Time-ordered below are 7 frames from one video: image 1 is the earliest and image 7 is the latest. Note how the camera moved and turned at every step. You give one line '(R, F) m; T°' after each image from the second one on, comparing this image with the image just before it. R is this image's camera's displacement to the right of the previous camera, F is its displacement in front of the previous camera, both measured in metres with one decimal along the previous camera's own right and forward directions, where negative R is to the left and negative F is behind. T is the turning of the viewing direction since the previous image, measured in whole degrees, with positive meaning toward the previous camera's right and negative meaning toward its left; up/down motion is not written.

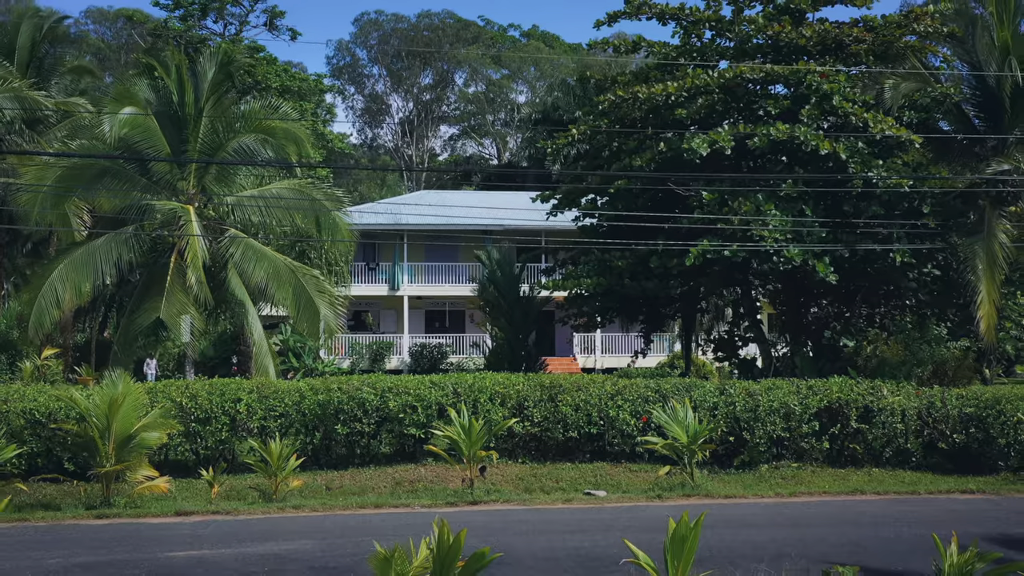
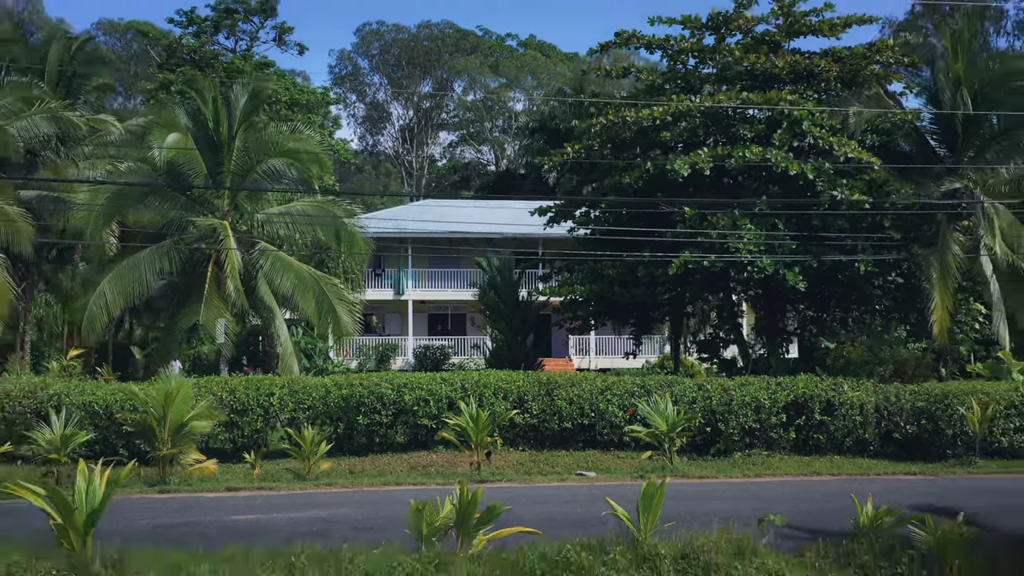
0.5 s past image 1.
(0.0, -0.7) m; 0°
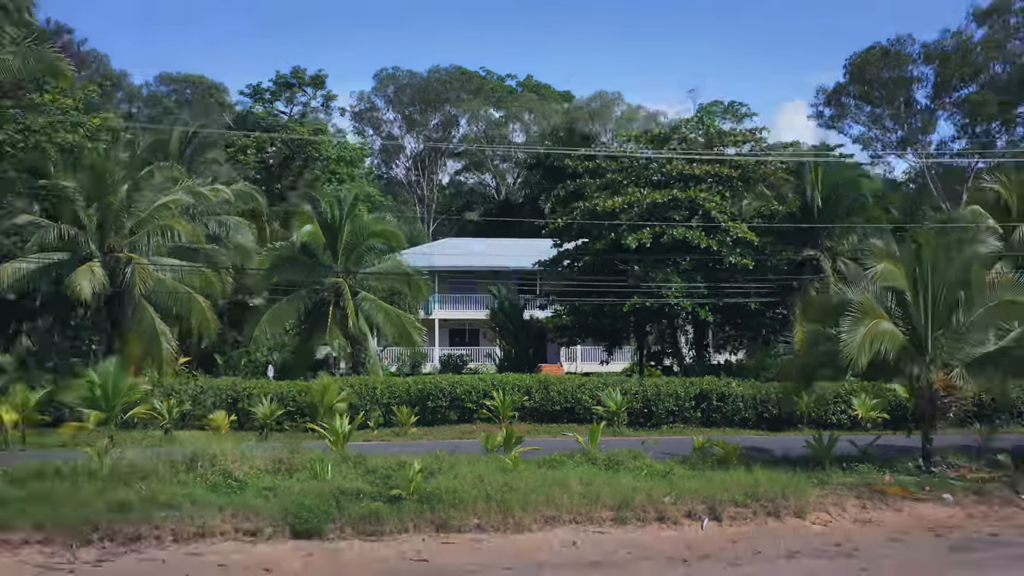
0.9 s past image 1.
(-0.2, -3.9) m; 0°
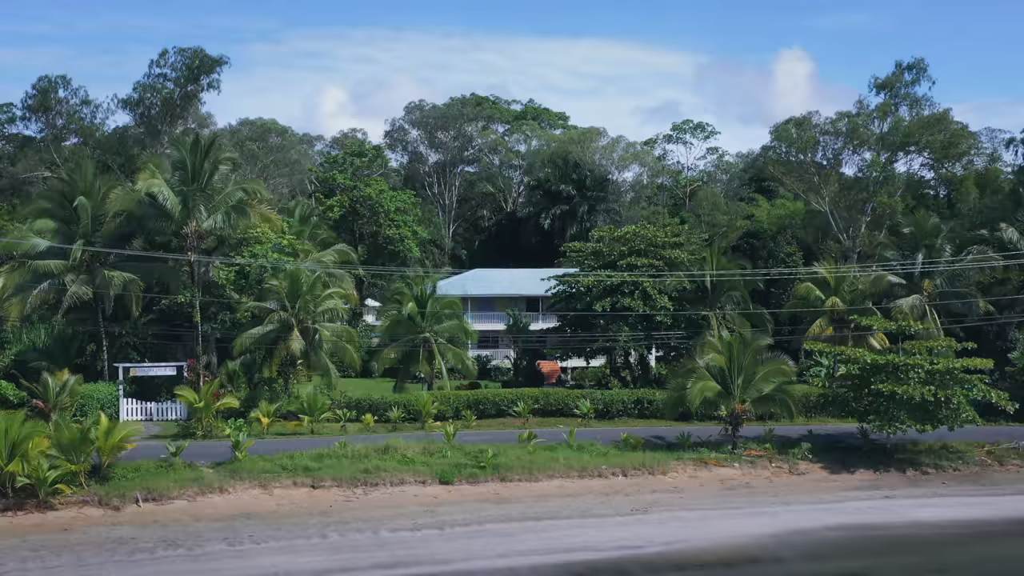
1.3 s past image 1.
(-0.5, -7.4) m; 0°
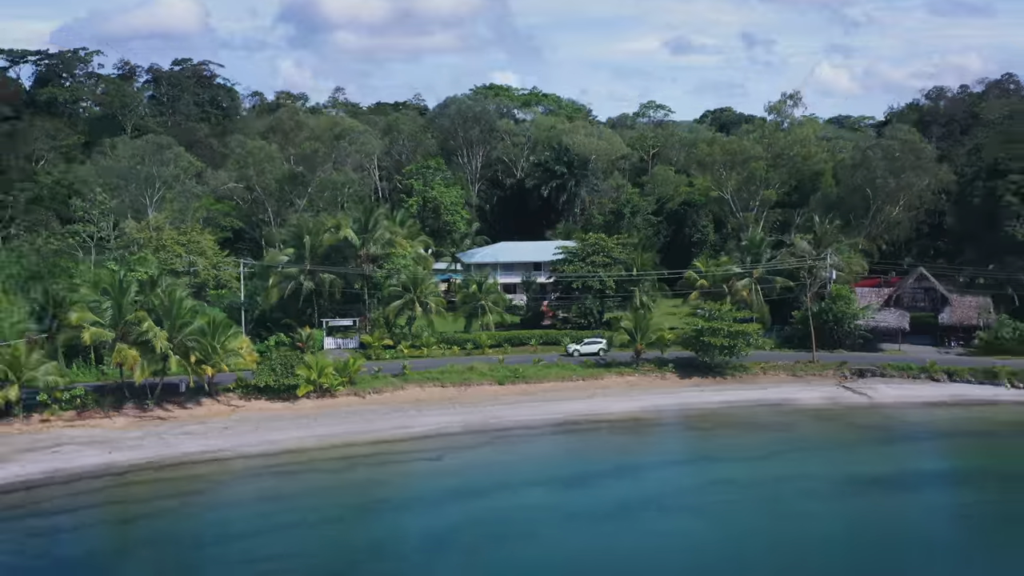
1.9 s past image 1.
(-0.9, -15.1) m; 0°
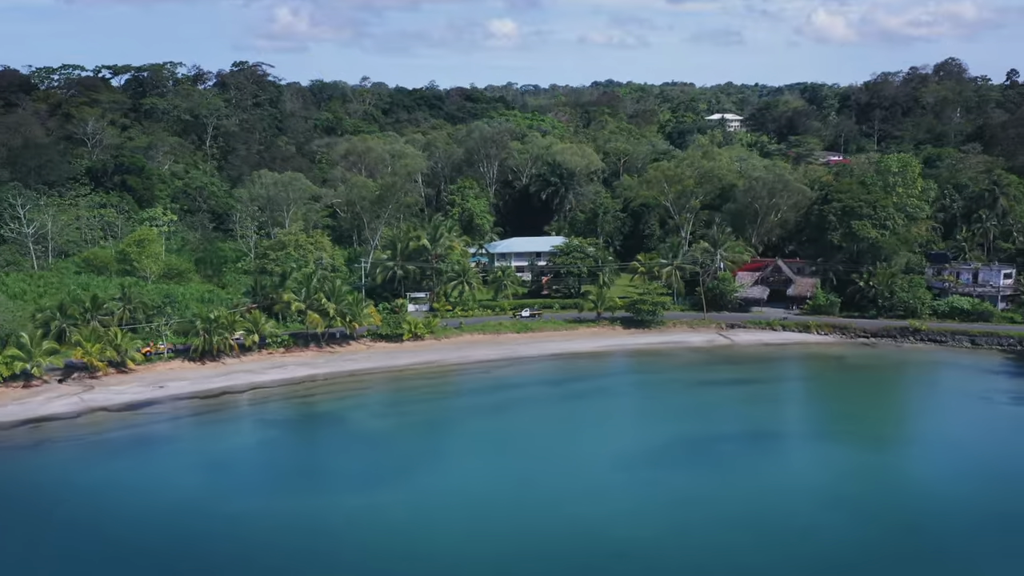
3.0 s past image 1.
(-1.0, -20.4) m; 0°
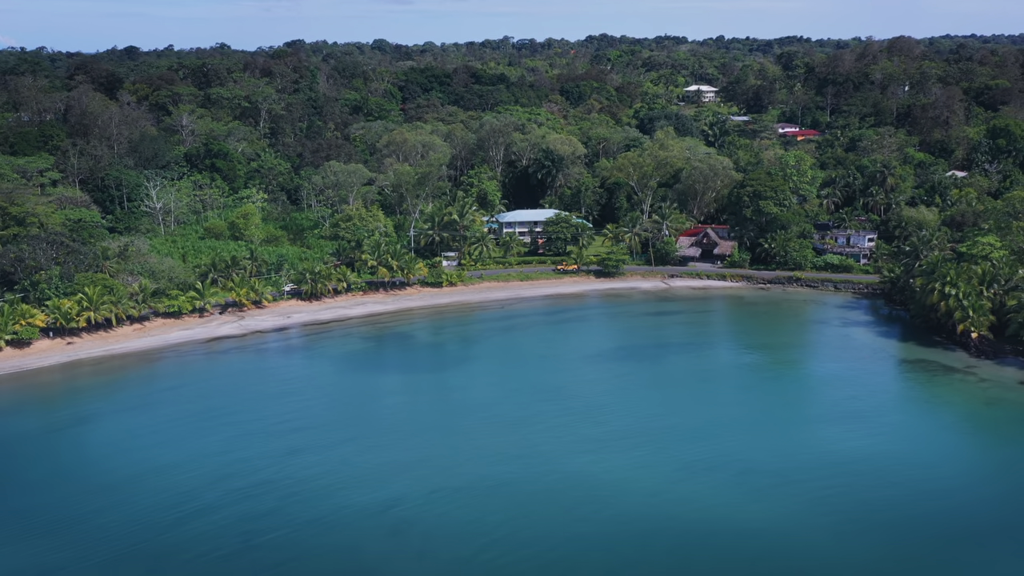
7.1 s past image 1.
(-0.9, -21.3) m; 0°
